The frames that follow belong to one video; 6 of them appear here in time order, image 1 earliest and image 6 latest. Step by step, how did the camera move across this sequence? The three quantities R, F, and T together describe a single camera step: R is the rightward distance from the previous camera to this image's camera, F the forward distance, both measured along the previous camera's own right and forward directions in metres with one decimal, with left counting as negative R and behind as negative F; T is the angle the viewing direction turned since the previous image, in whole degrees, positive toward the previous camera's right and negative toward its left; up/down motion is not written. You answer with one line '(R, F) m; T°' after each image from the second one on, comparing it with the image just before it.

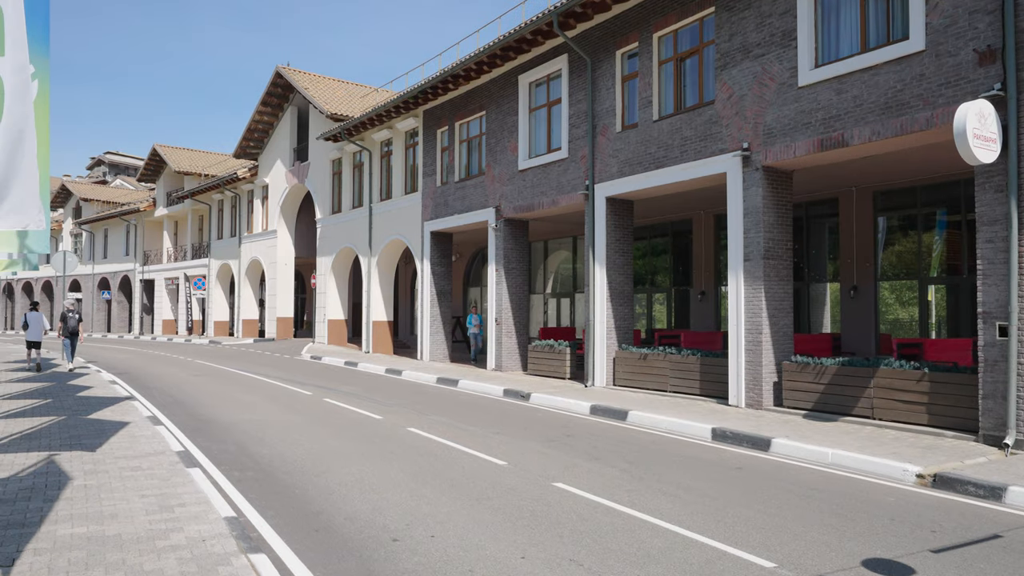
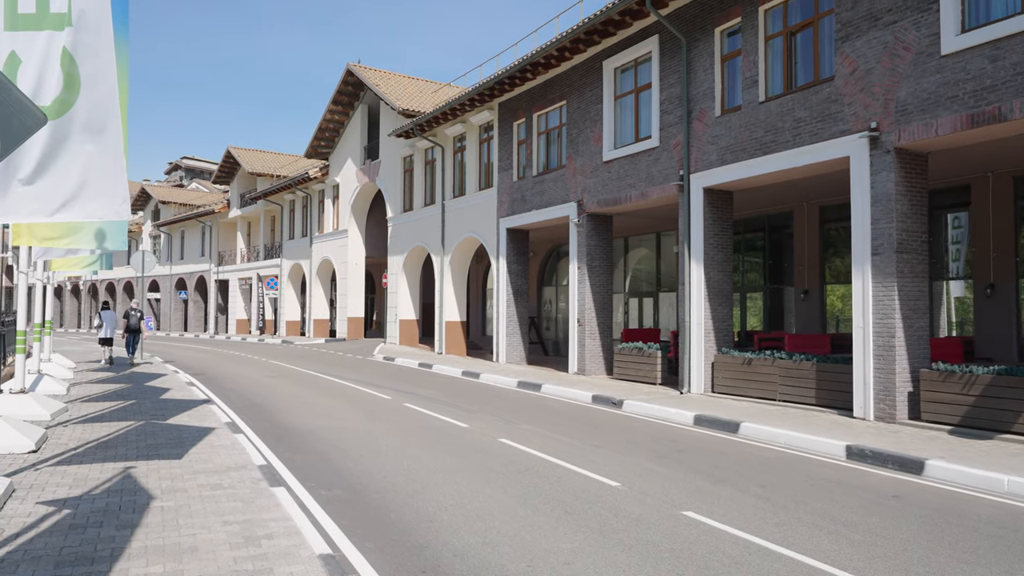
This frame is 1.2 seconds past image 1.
(-0.6, +1.0) m; -5°
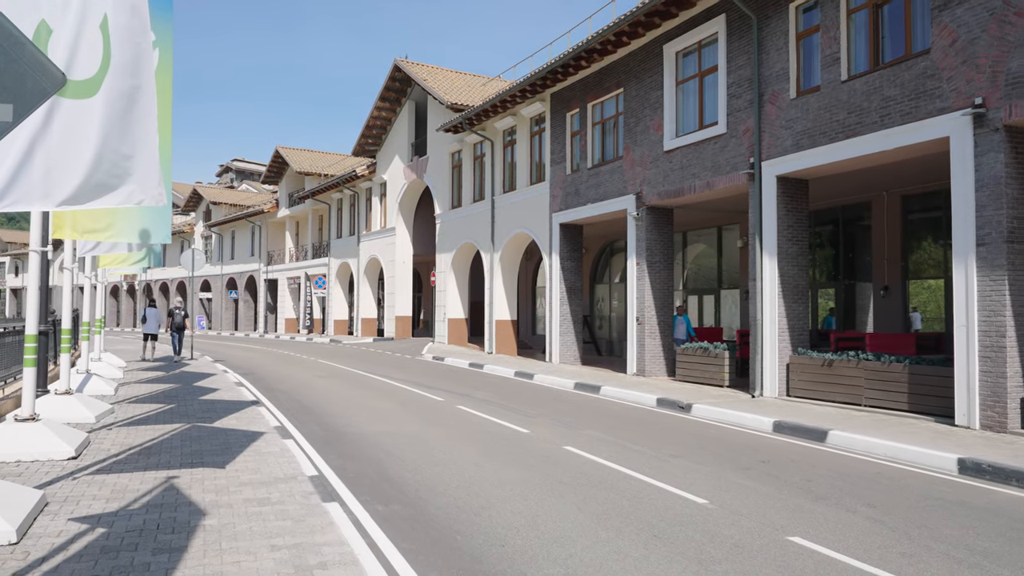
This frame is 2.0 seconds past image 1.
(-0.3, +0.8) m; -3°
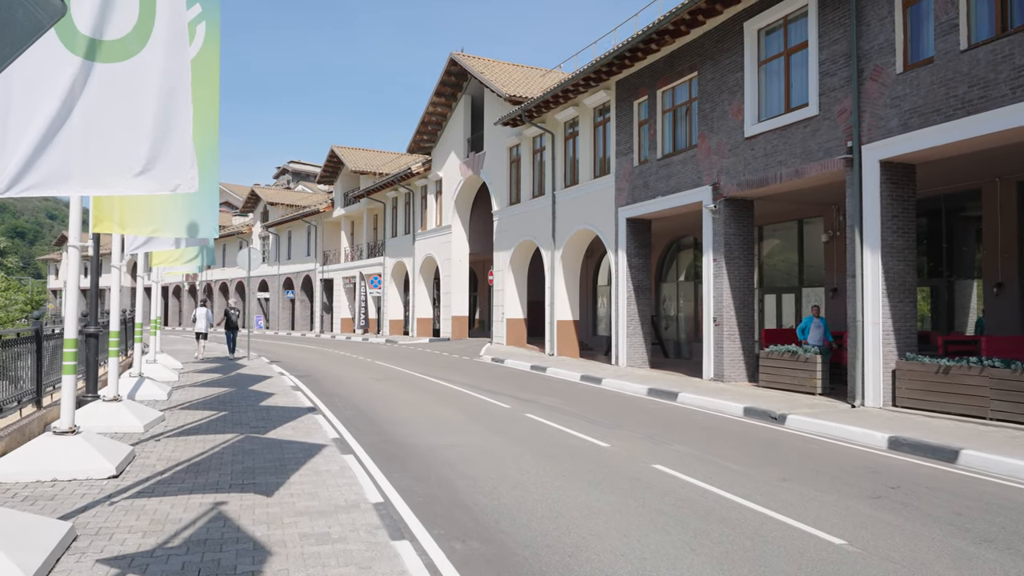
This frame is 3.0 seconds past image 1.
(-0.4, +1.0) m; -4°
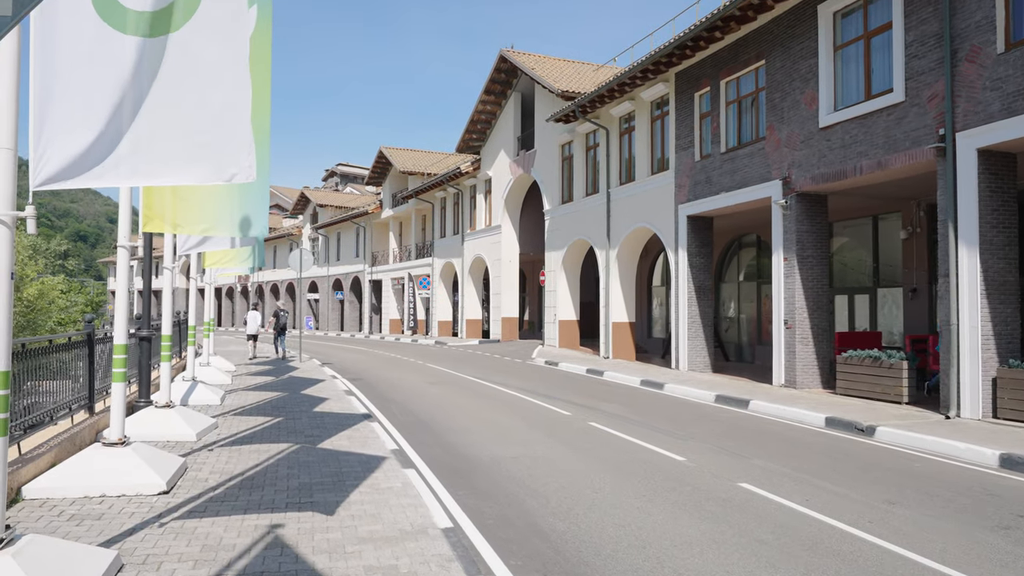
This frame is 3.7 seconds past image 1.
(-0.3, +0.6) m; -4°
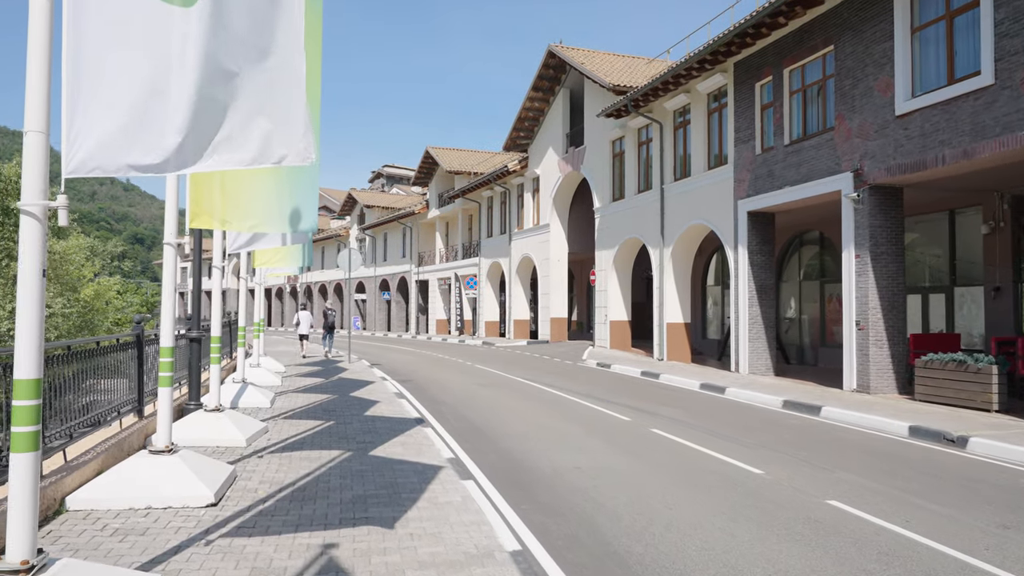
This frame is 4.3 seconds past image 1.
(-0.2, +0.5) m; -3°
